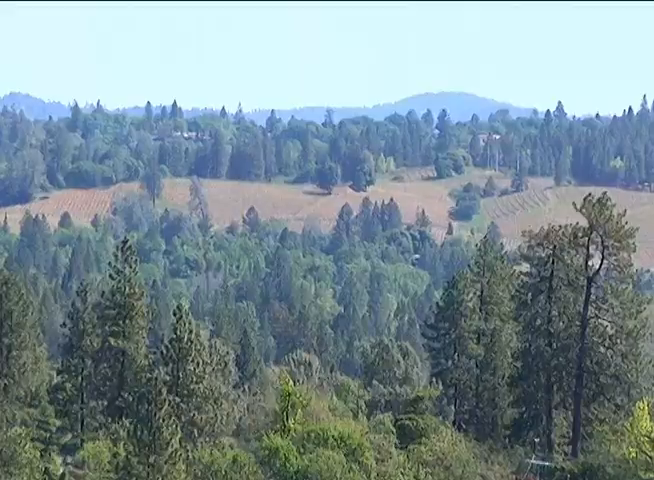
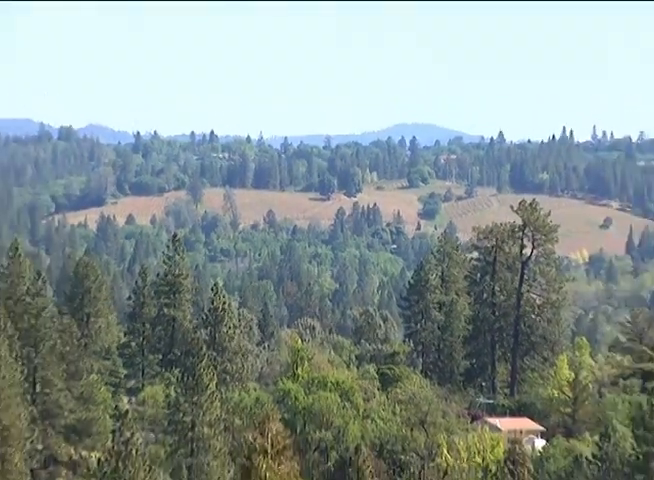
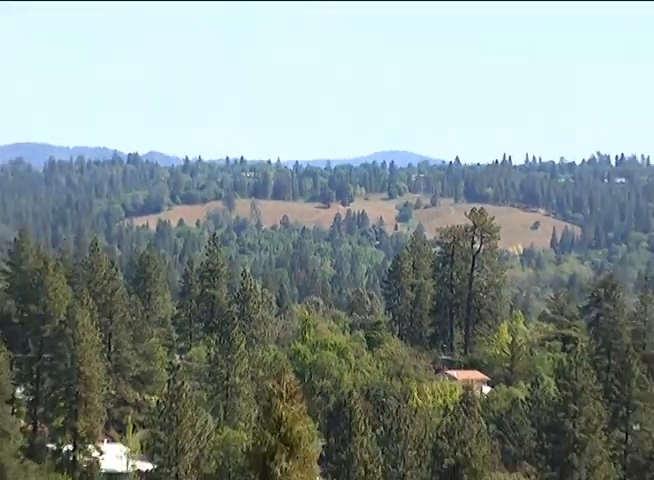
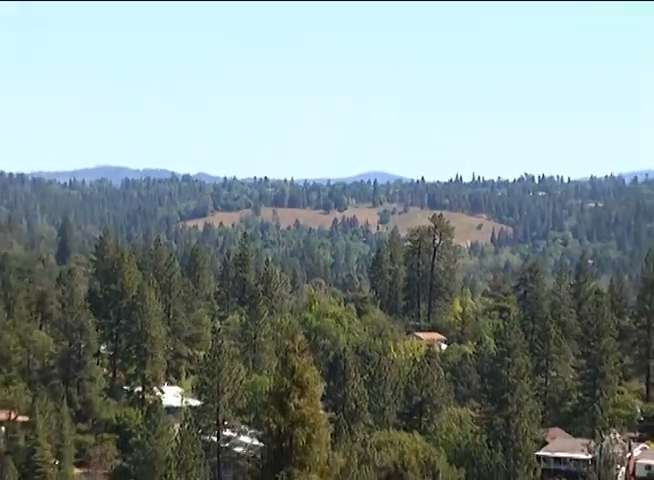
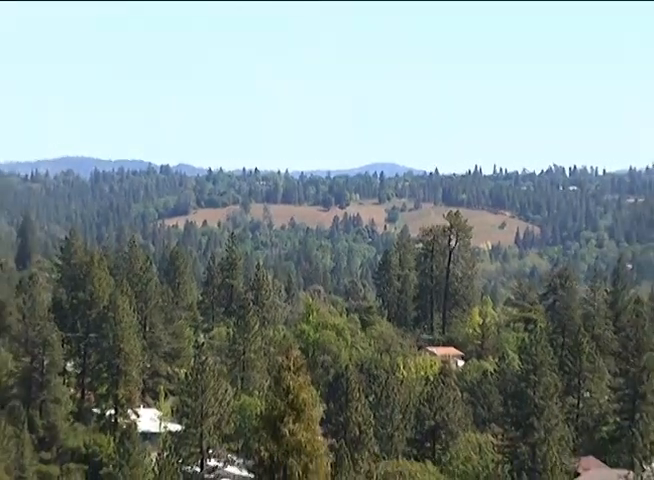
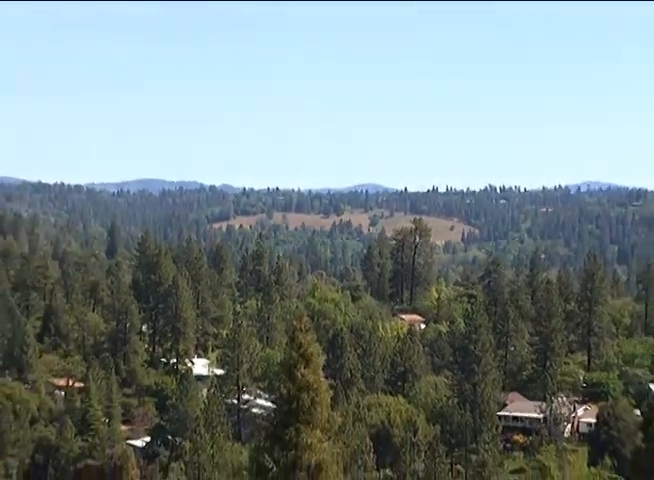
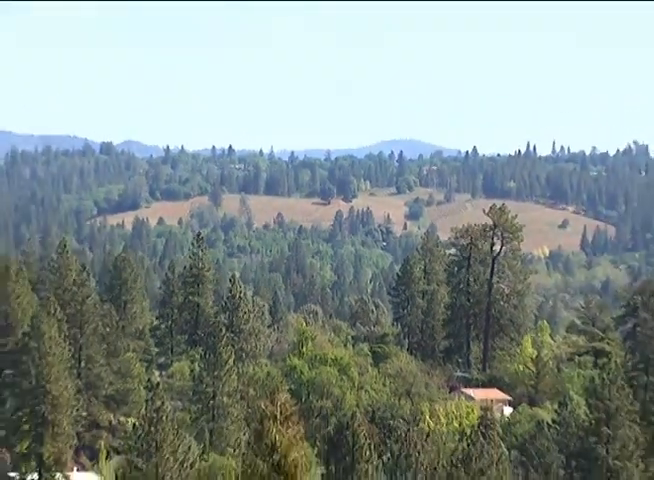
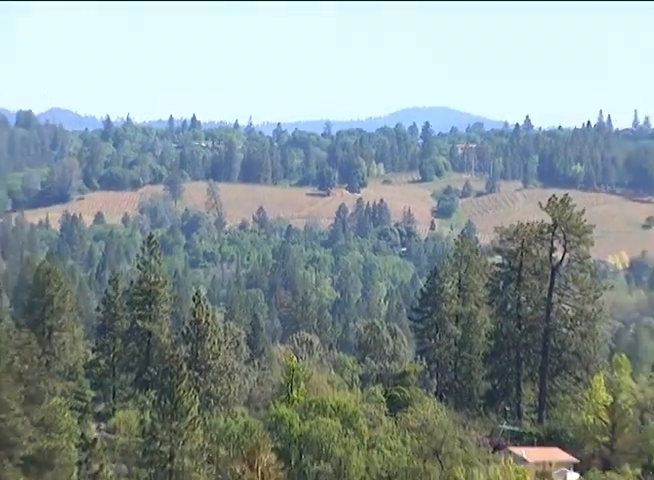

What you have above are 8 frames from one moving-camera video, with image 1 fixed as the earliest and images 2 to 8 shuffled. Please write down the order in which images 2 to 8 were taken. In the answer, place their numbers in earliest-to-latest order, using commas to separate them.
8, 2, 7, 3, 5, 4, 6
